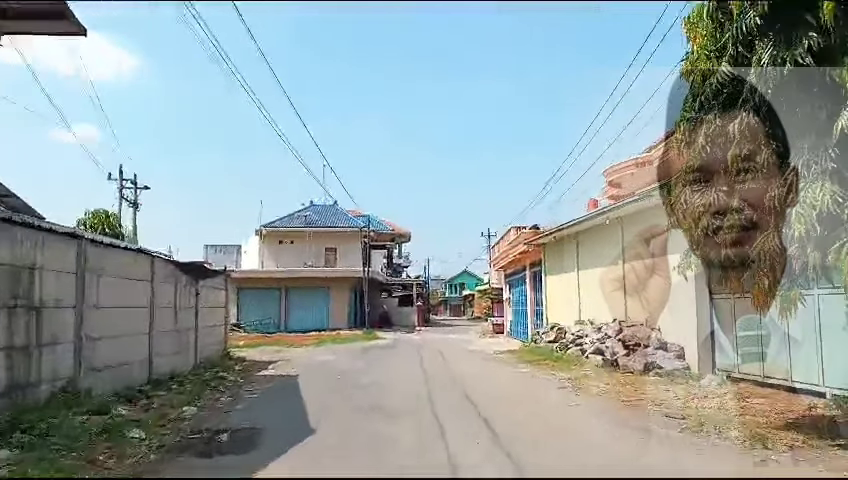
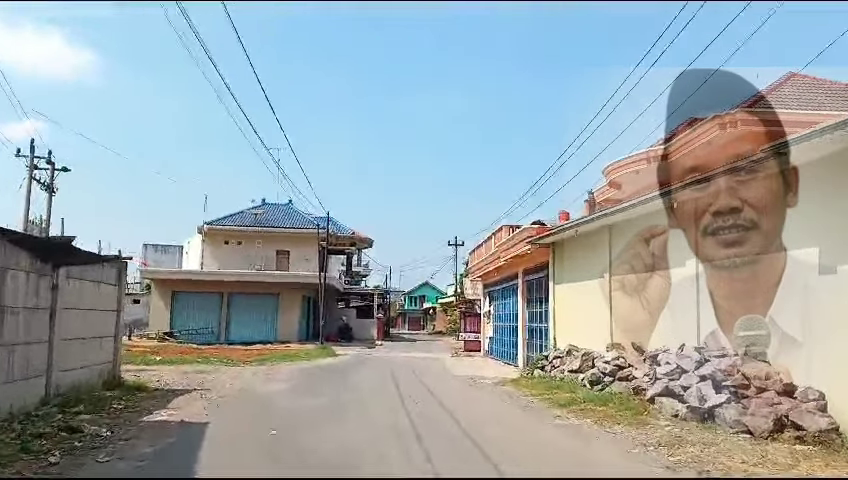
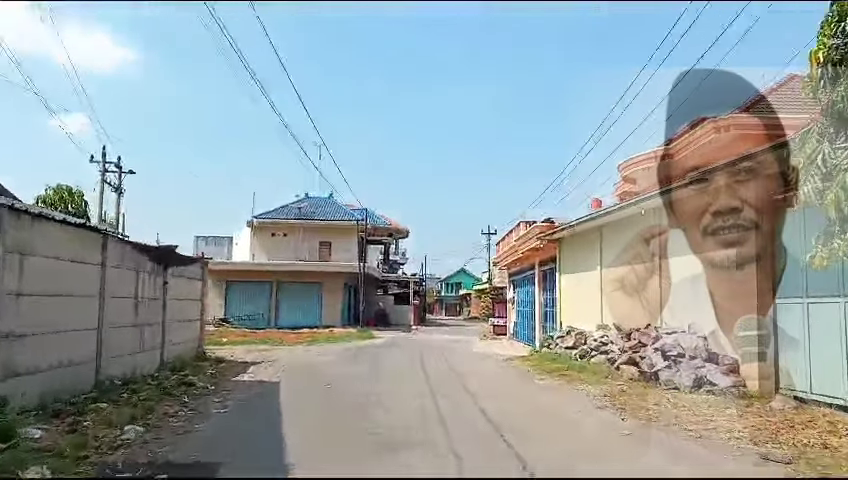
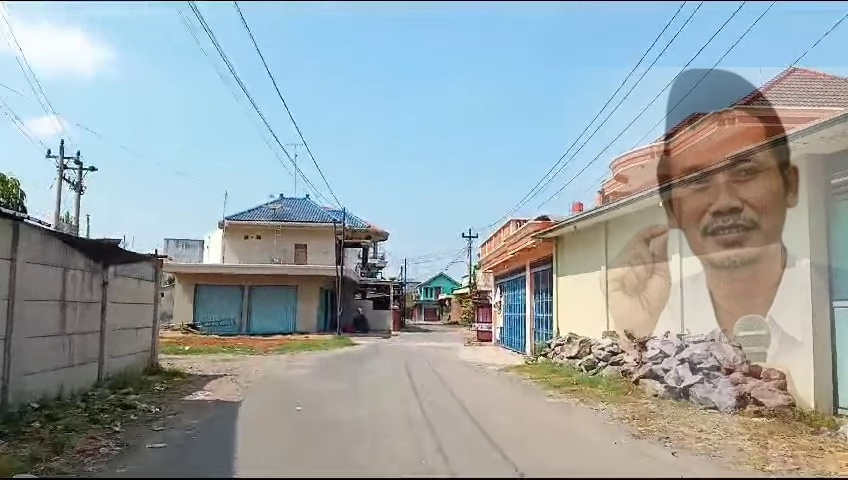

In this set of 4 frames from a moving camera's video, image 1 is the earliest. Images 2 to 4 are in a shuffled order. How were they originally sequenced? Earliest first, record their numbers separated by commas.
3, 4, 2
